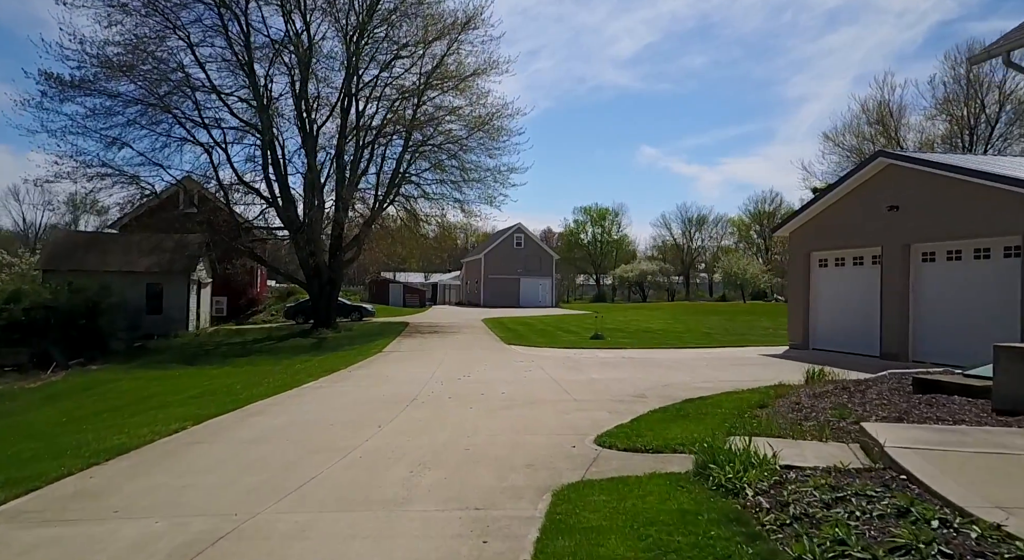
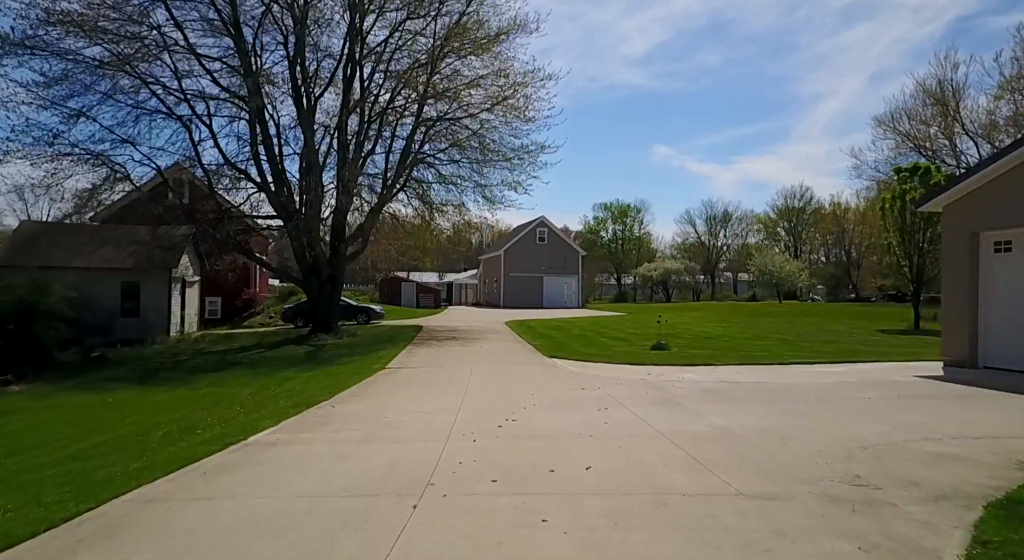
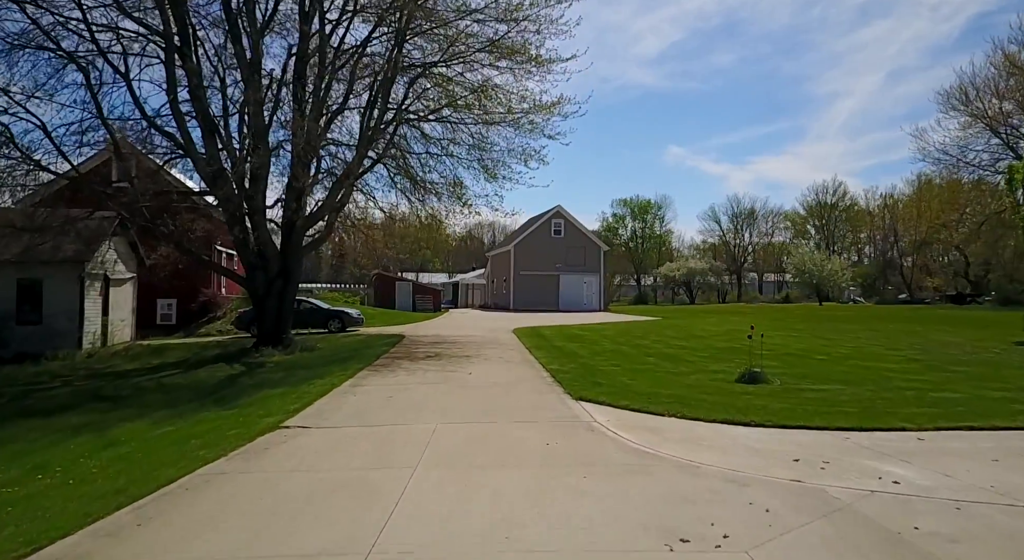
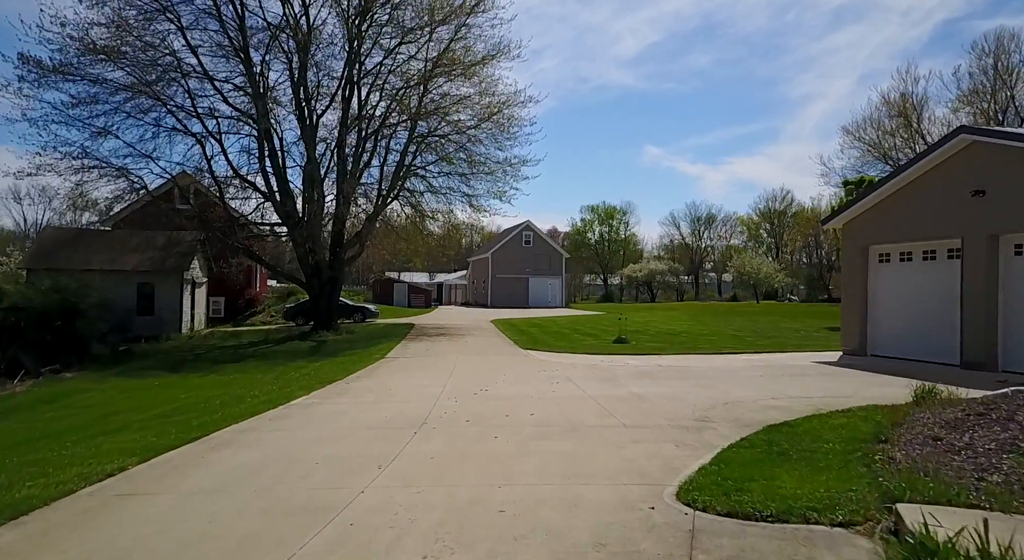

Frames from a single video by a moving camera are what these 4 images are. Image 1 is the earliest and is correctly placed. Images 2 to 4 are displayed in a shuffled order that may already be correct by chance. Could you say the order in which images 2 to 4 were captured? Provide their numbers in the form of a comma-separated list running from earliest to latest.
4, 2, 3
